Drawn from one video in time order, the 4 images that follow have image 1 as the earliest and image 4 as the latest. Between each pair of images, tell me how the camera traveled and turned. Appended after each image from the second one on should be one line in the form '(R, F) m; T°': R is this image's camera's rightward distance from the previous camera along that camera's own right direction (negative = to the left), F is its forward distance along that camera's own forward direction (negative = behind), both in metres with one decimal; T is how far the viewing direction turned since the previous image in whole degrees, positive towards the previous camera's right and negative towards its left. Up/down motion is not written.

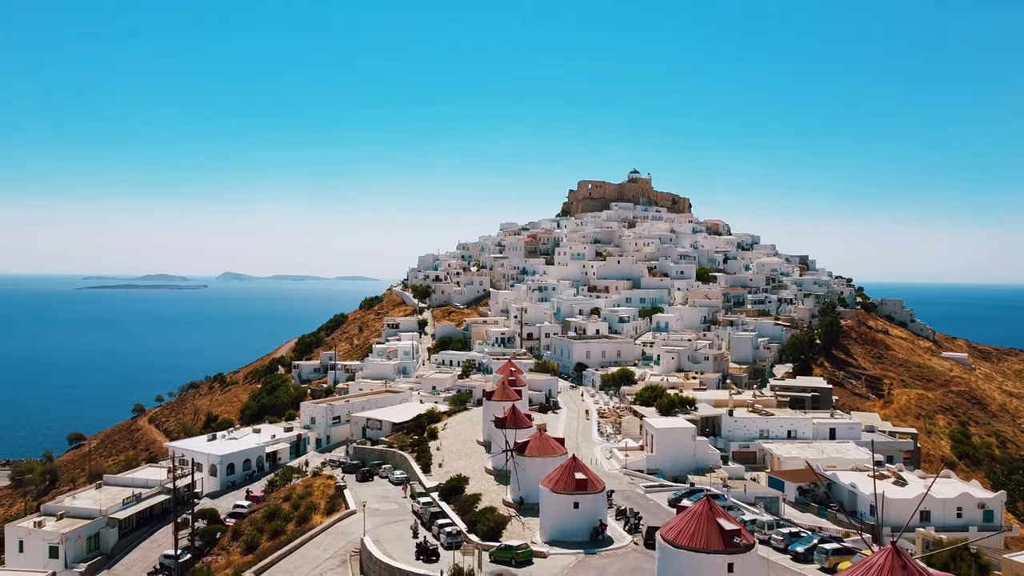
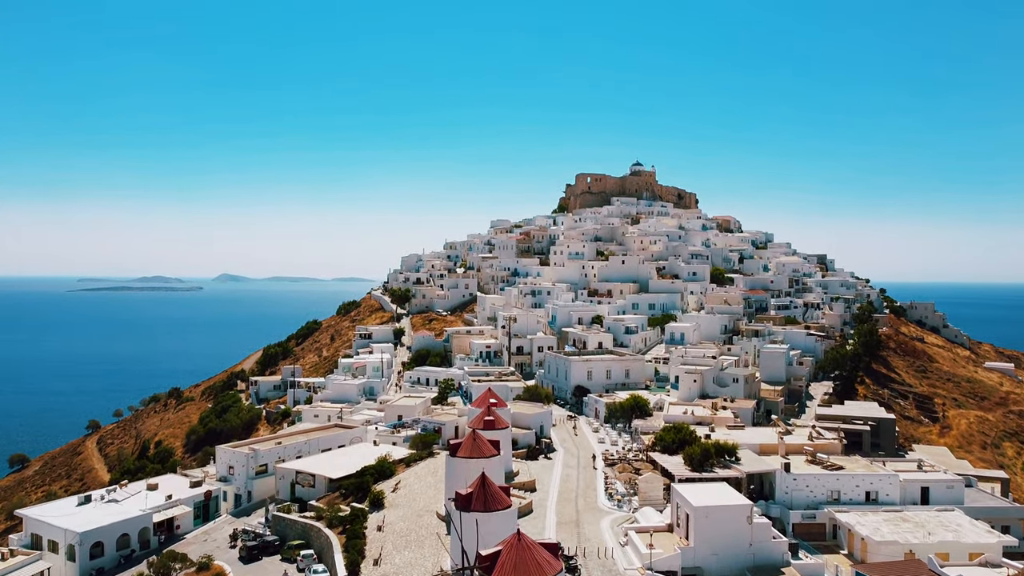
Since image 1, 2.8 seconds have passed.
(+0.9, +11.0) m; 0°
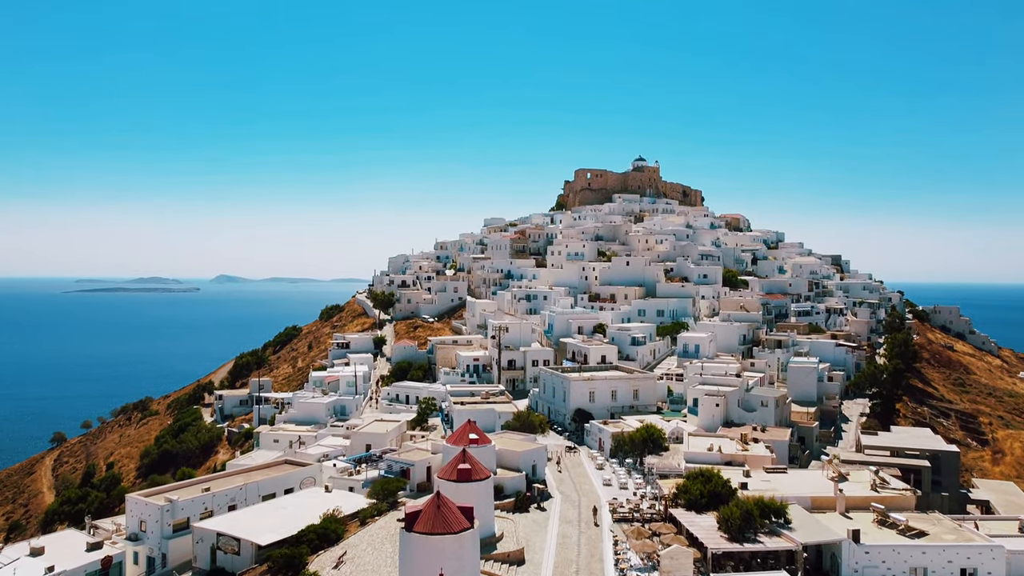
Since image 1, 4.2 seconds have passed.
(+0.6, +7.3) m; 0°
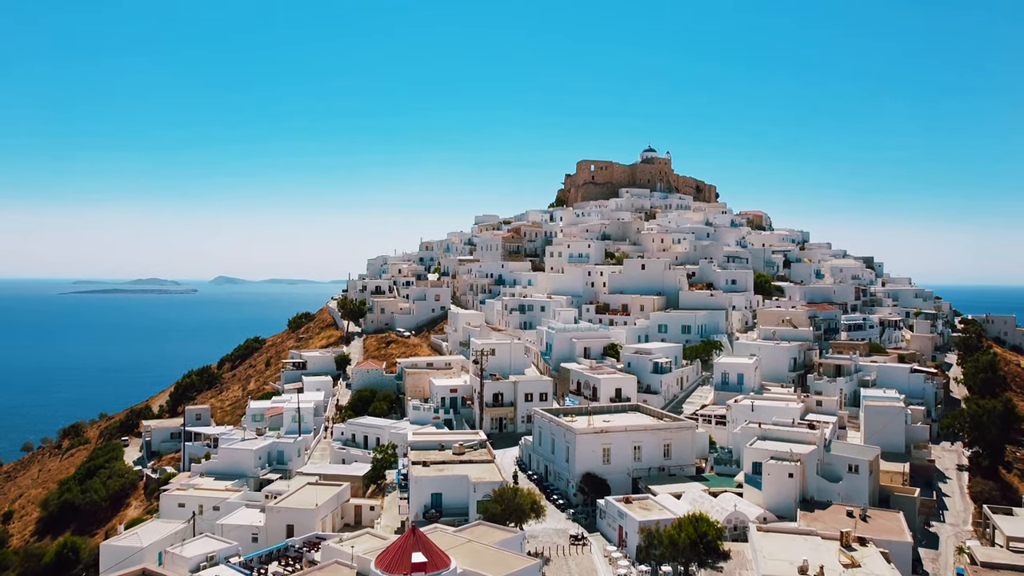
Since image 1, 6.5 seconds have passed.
(+0.7, +12.1) m; 0°
